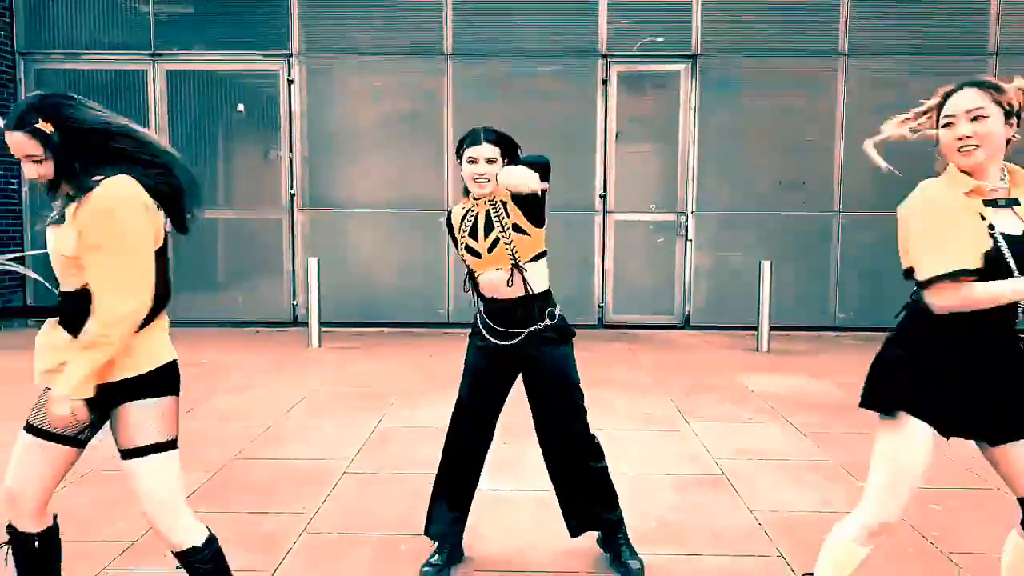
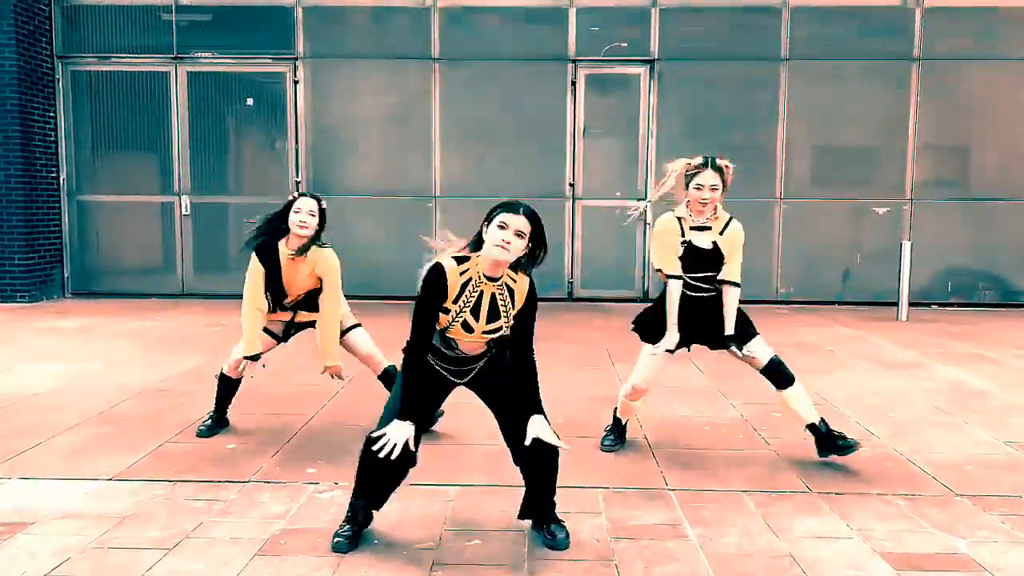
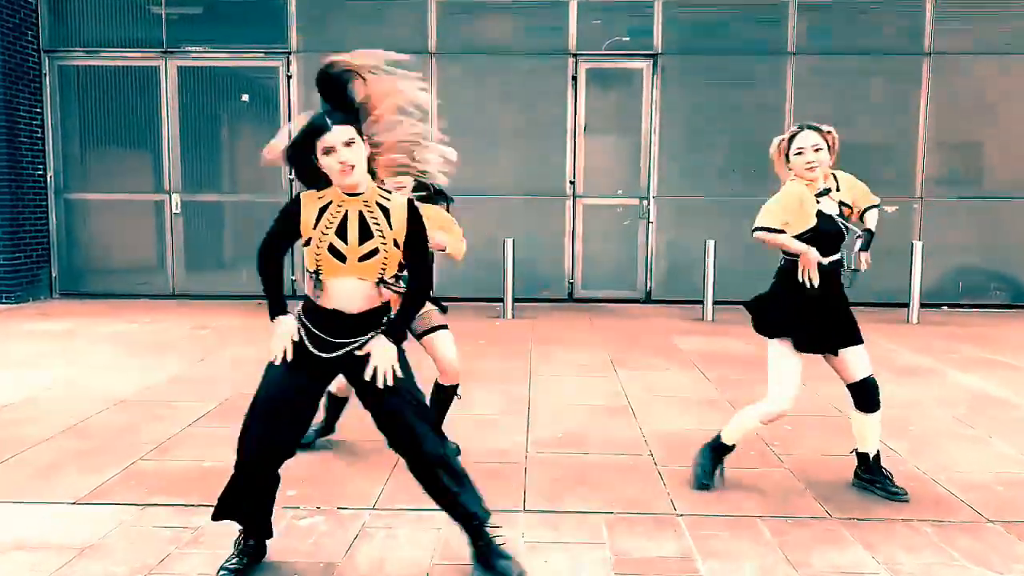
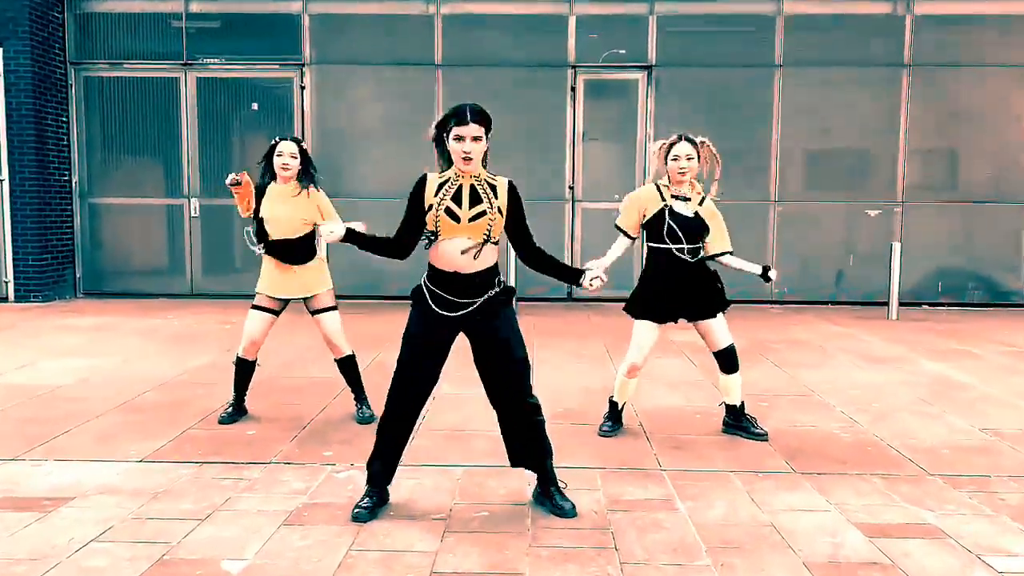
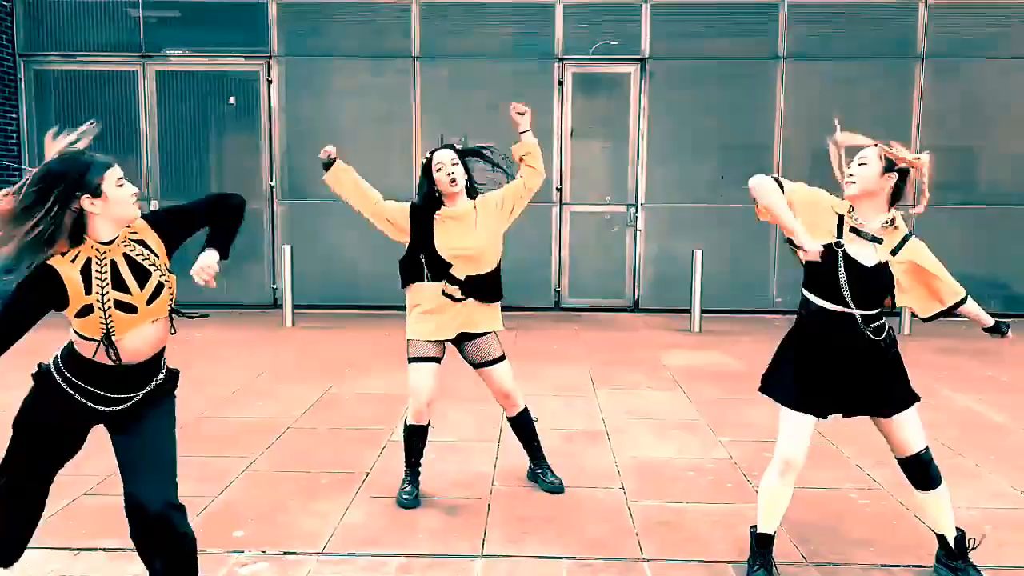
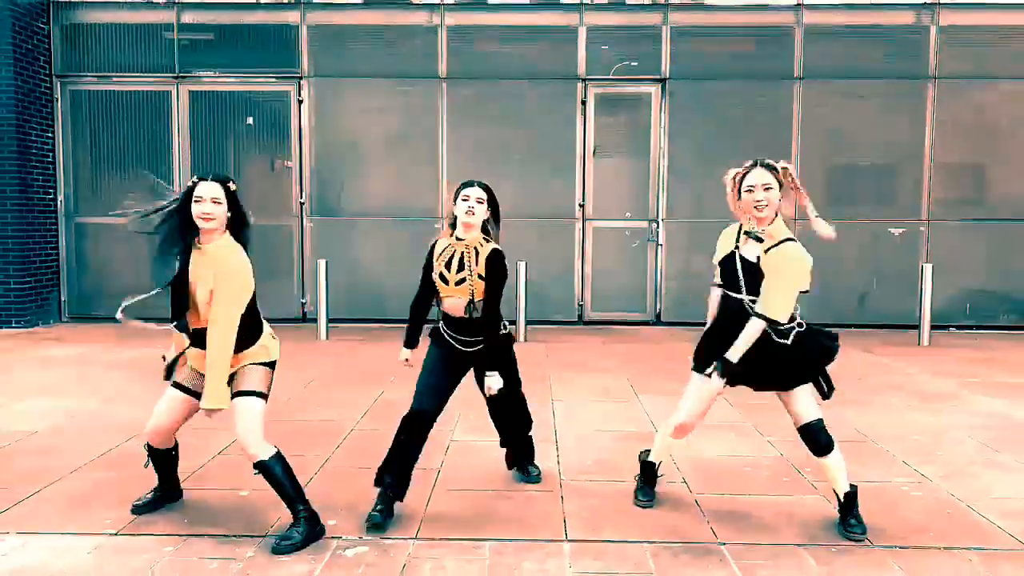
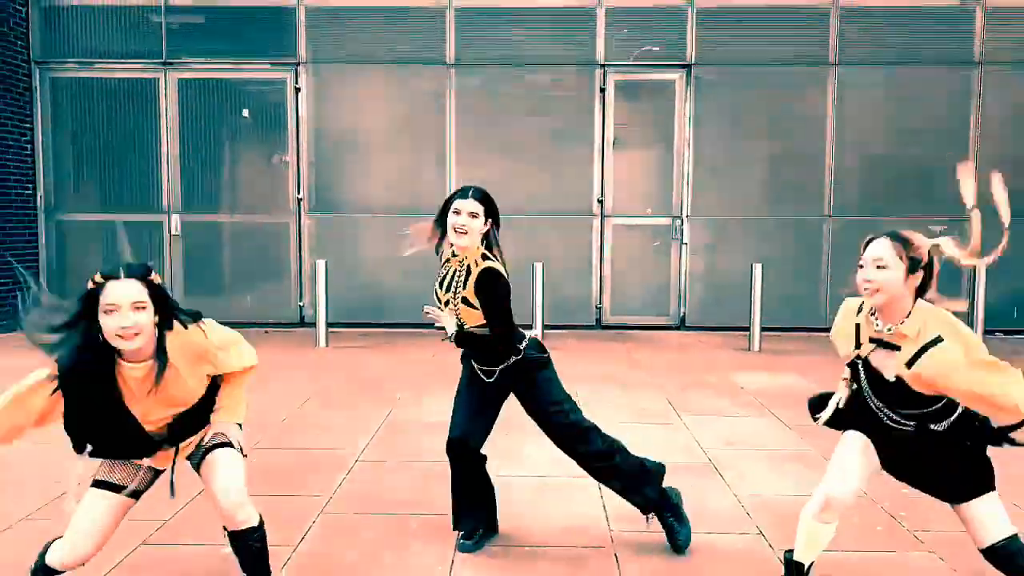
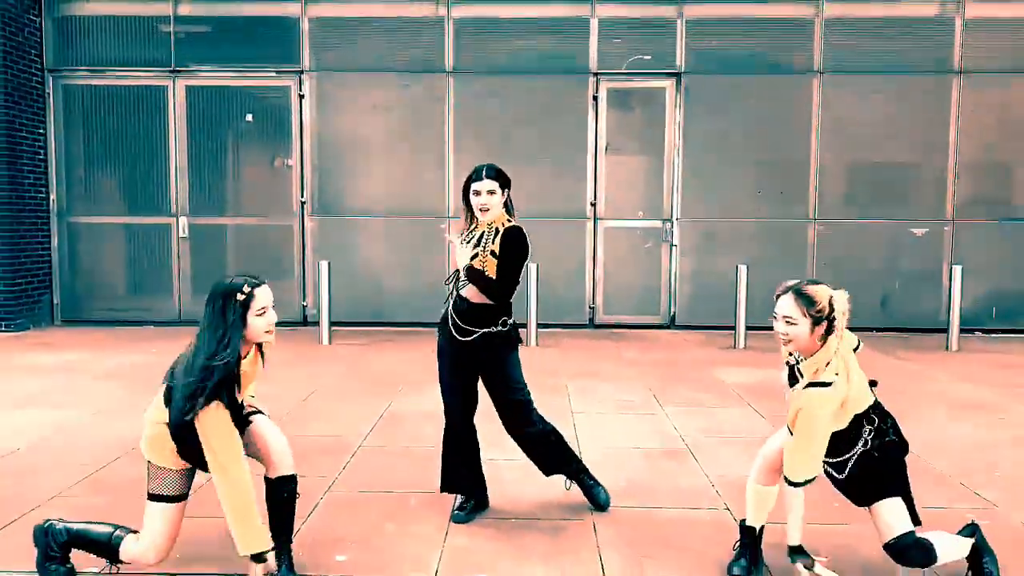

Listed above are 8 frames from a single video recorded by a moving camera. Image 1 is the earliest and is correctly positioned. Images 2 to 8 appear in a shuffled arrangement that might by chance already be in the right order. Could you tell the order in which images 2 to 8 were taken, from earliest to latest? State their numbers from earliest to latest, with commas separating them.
7, 8, 6, 4, 2, 3, 5
